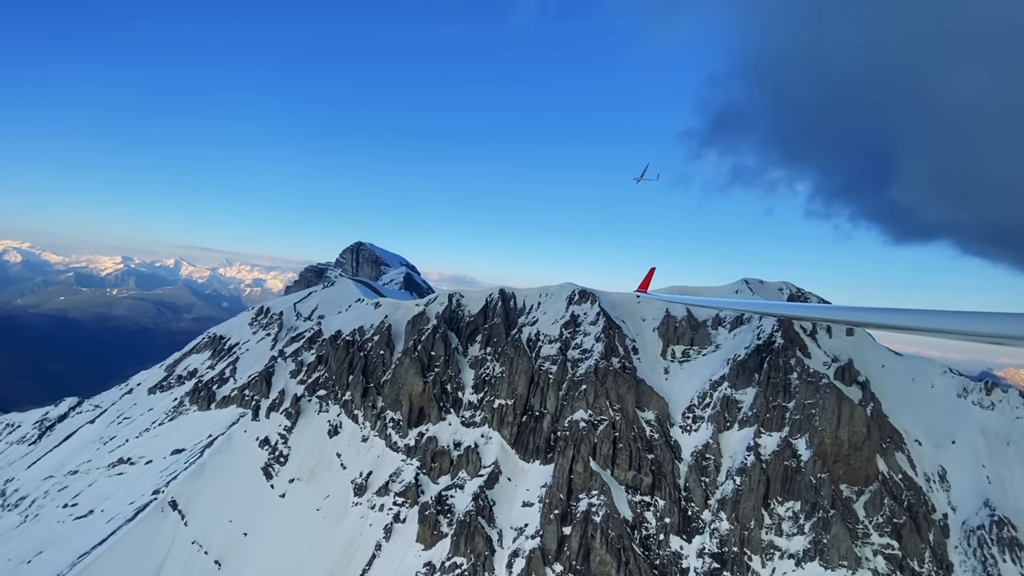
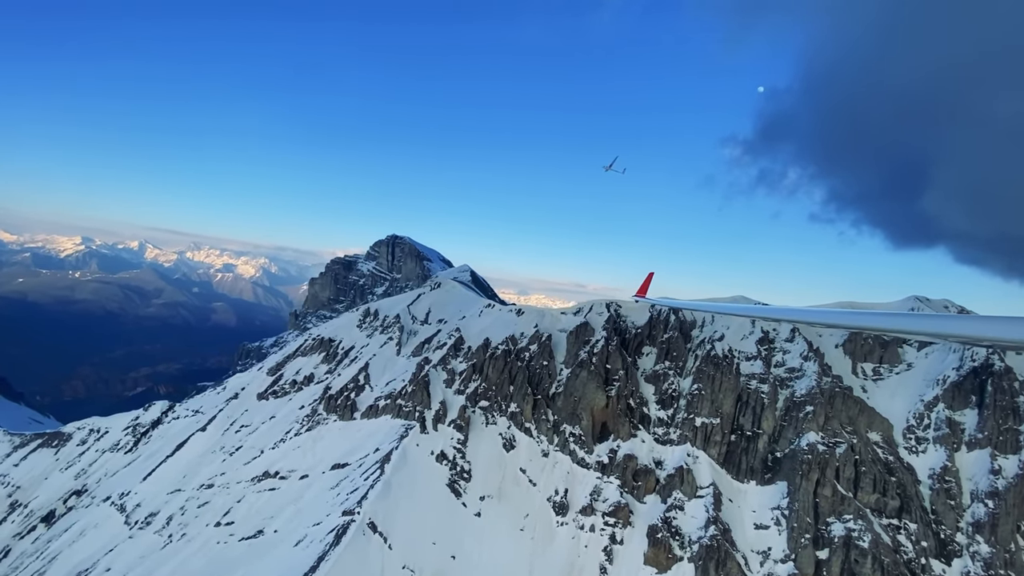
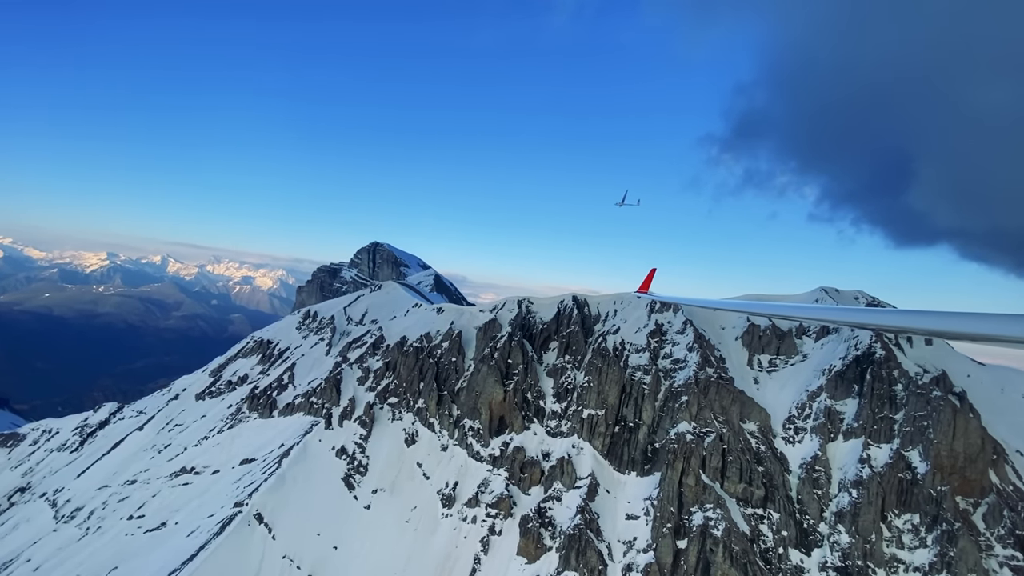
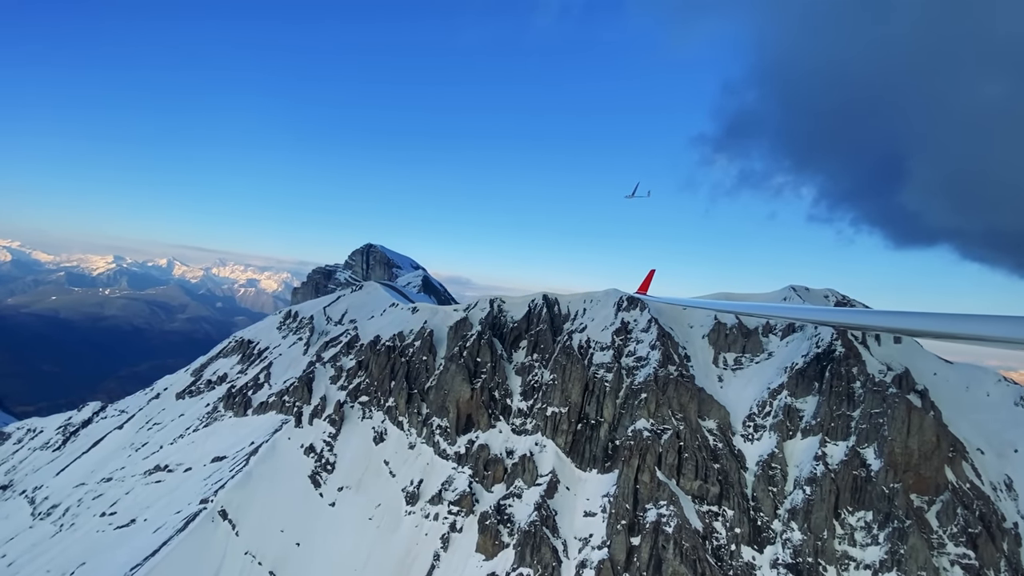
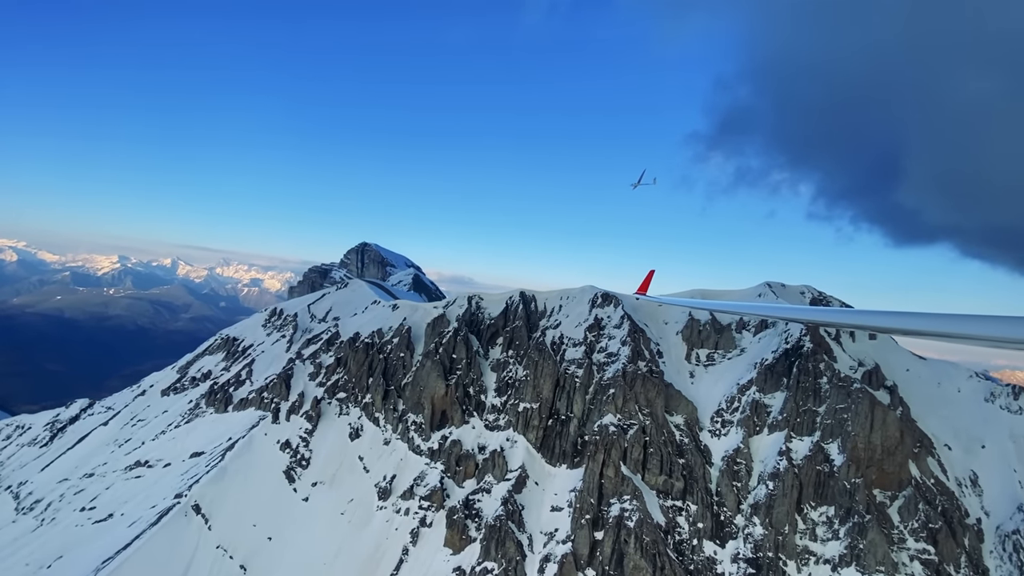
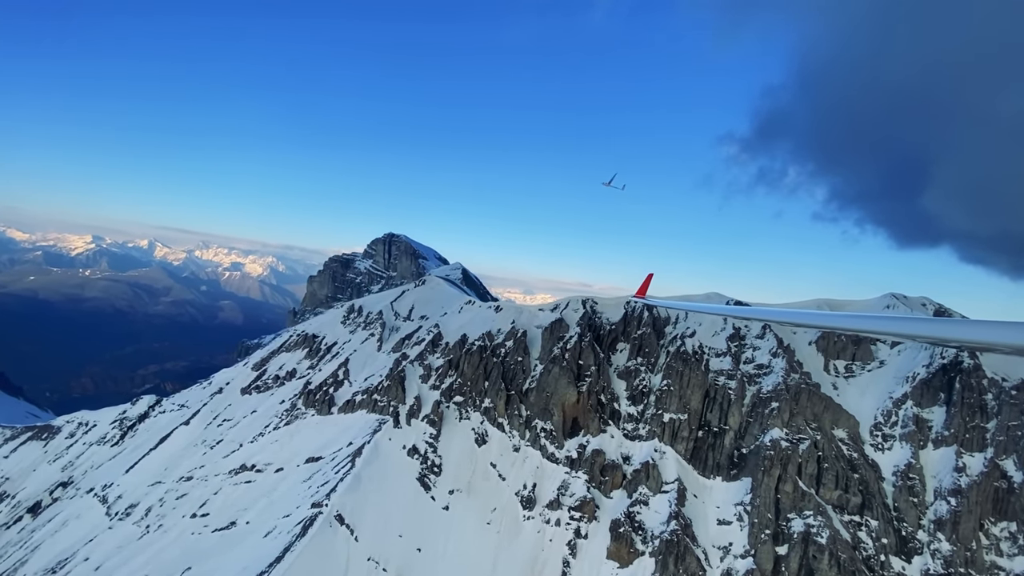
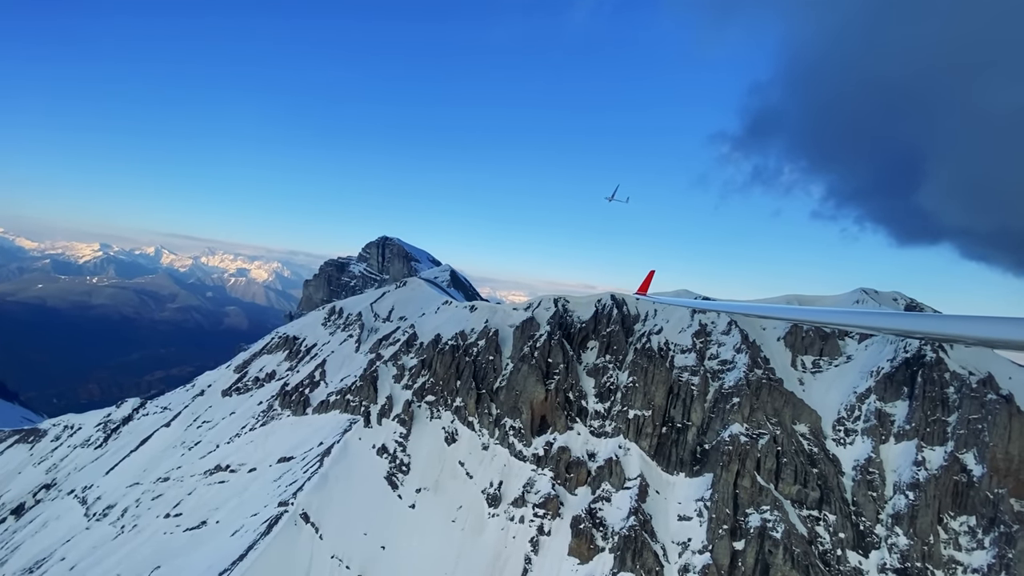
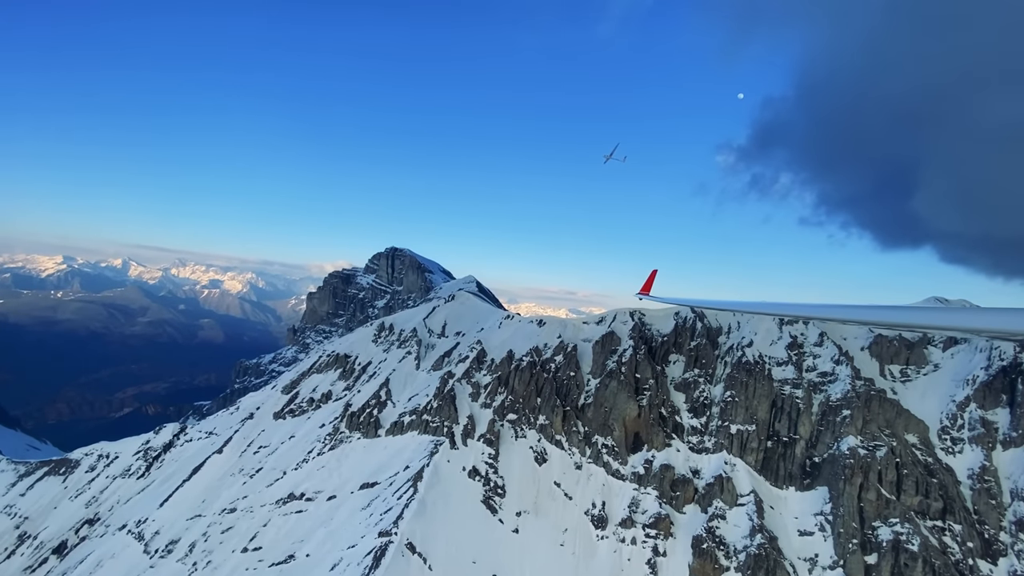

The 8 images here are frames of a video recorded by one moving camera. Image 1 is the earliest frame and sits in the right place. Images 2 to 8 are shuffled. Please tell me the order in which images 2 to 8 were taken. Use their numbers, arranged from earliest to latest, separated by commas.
5, 4, 3, 7, 6, 2, 8
